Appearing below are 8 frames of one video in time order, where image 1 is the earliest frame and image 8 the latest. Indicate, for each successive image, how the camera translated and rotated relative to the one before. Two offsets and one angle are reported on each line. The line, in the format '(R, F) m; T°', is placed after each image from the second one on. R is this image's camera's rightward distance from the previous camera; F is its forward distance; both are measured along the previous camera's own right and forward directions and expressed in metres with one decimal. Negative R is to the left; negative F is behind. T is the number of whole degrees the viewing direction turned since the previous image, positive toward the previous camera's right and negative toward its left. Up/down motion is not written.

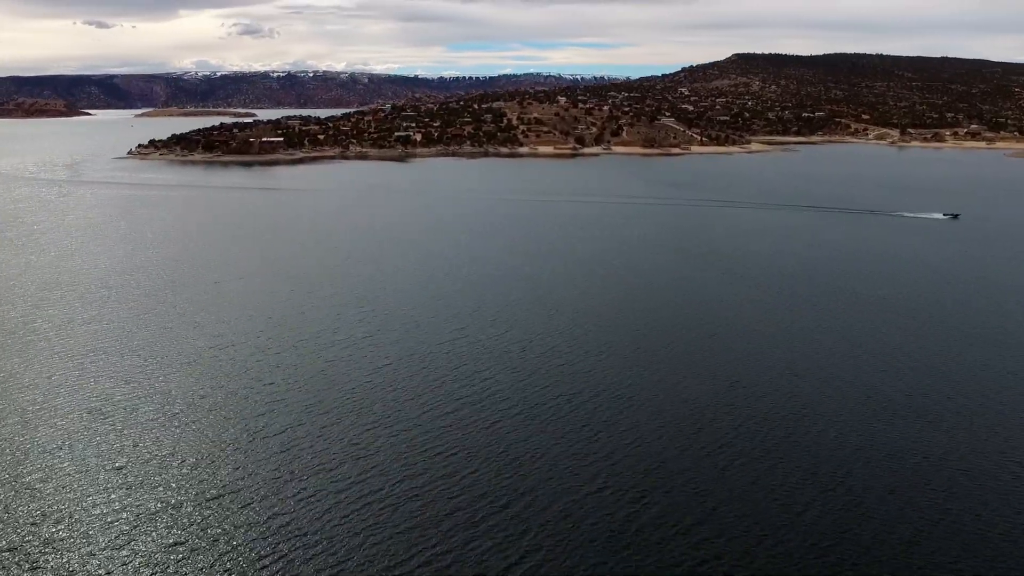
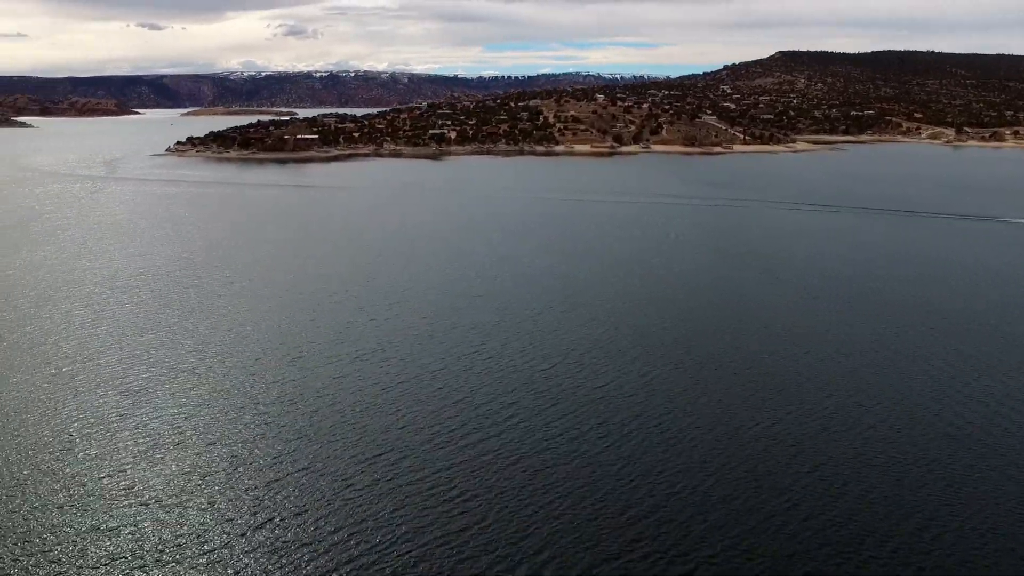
(+0.1, +0.7) m; -3°
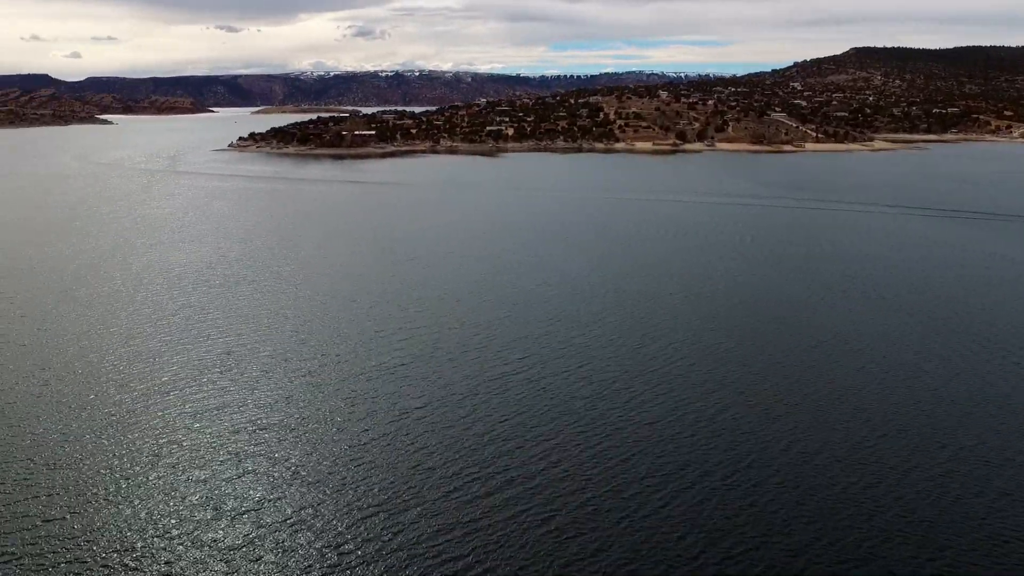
(+0.1, +0.8) m; -4°
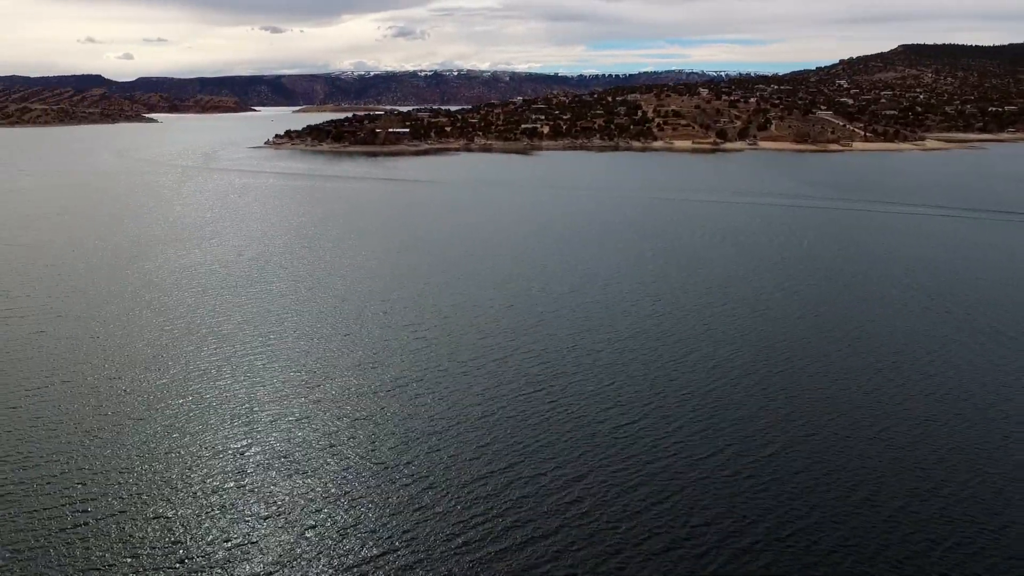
(+0.1, +0.5) m; -3°
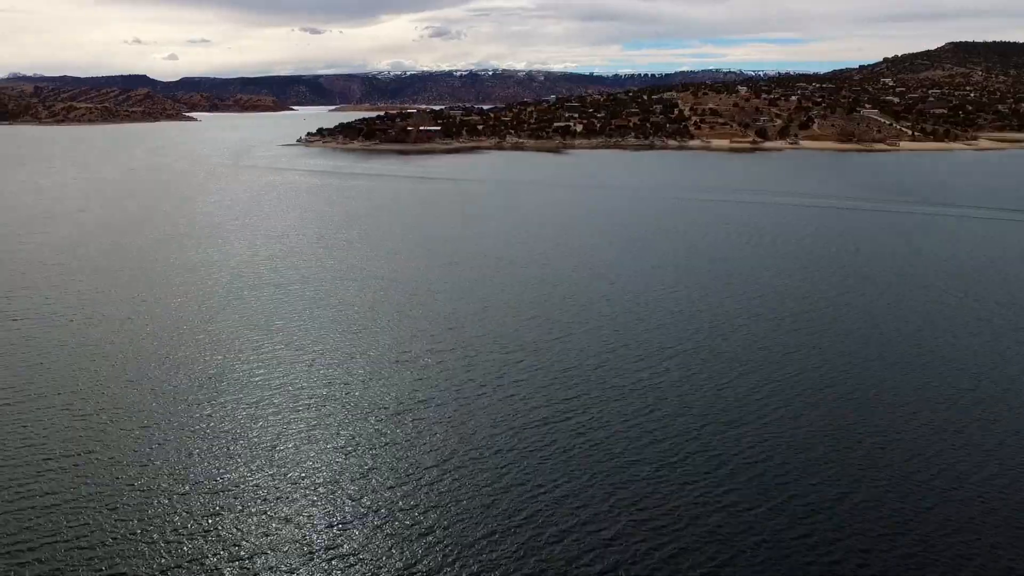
(+0.1, +0.5) m; -2°
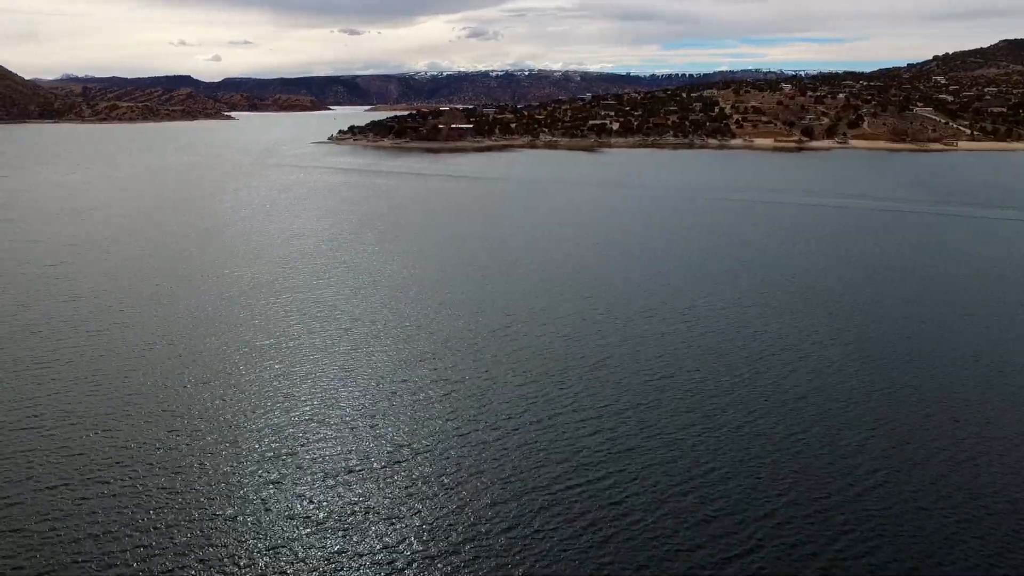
(+0.1, +0.9) m; -3°
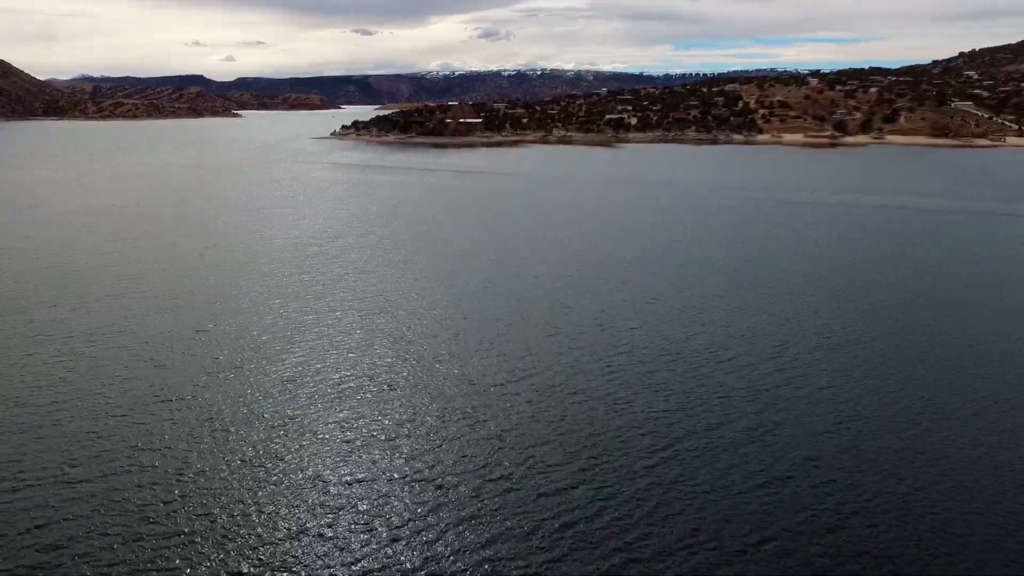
(0.0, +1.6) m; -1°
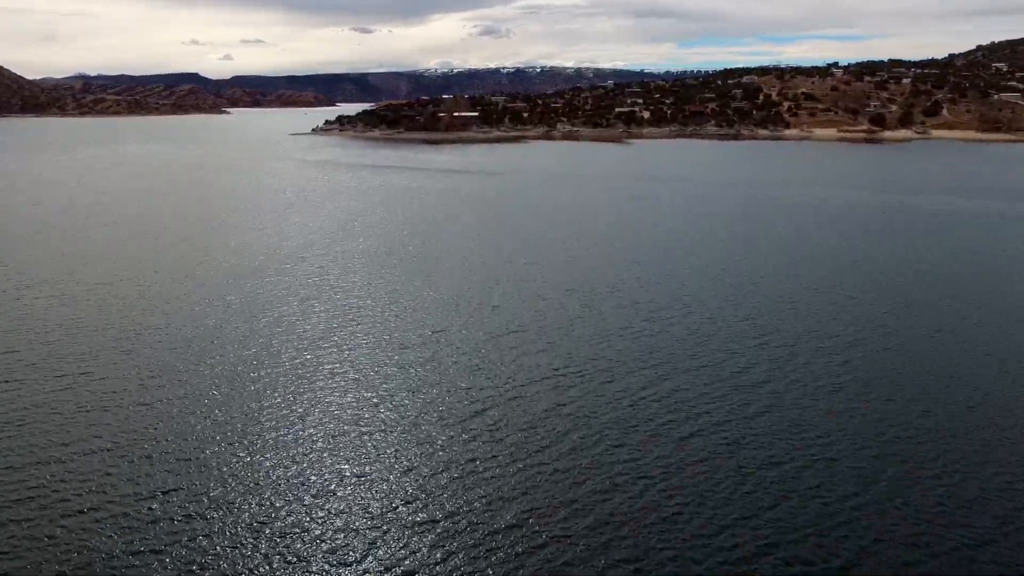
(0.0, +2.5) m; 0°
